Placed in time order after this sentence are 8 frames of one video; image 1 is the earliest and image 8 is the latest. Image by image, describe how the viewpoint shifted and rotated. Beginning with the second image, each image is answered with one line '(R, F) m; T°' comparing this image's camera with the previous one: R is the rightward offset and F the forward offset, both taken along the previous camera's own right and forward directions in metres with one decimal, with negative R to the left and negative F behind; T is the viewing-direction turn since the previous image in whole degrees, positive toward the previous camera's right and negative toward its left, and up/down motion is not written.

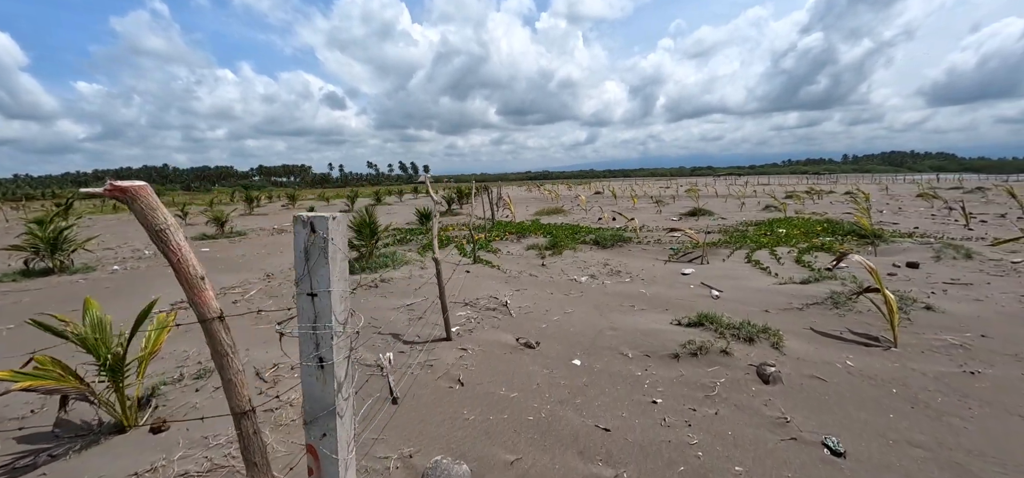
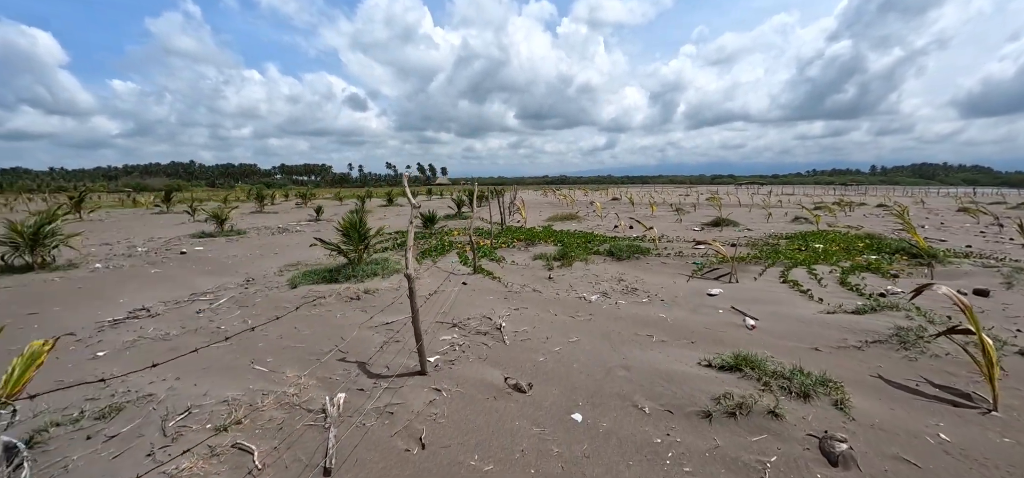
(+0.2, +0.9) m; -2°
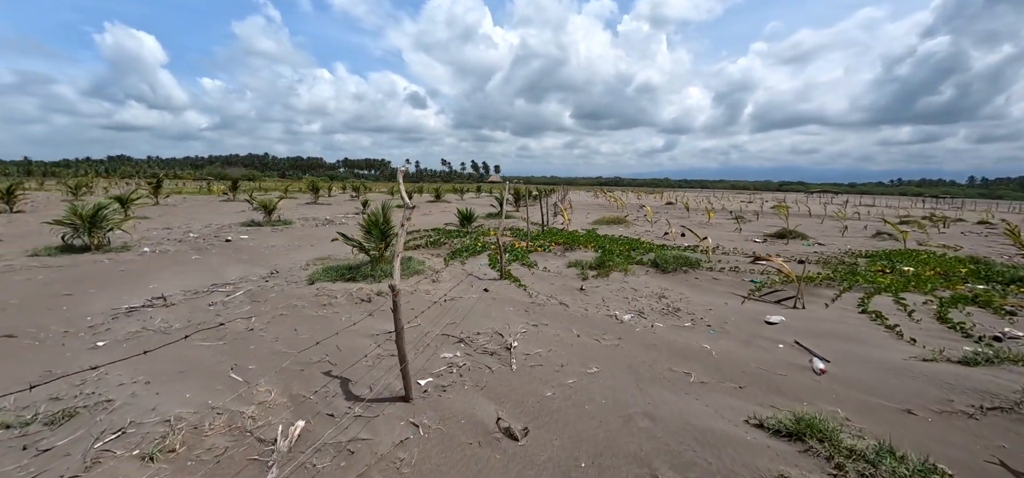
(+0.4, +0.7) m; -7°
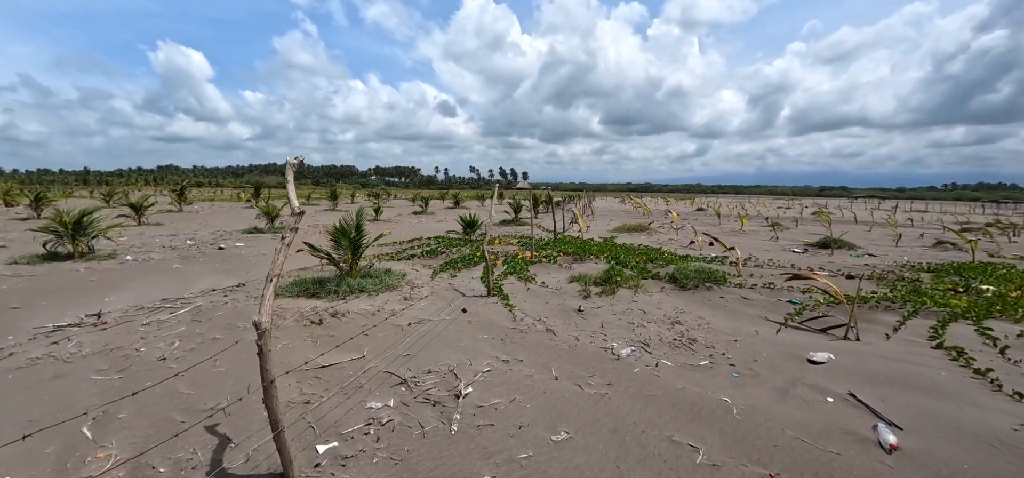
(+0.7, +1.1) m; -4°
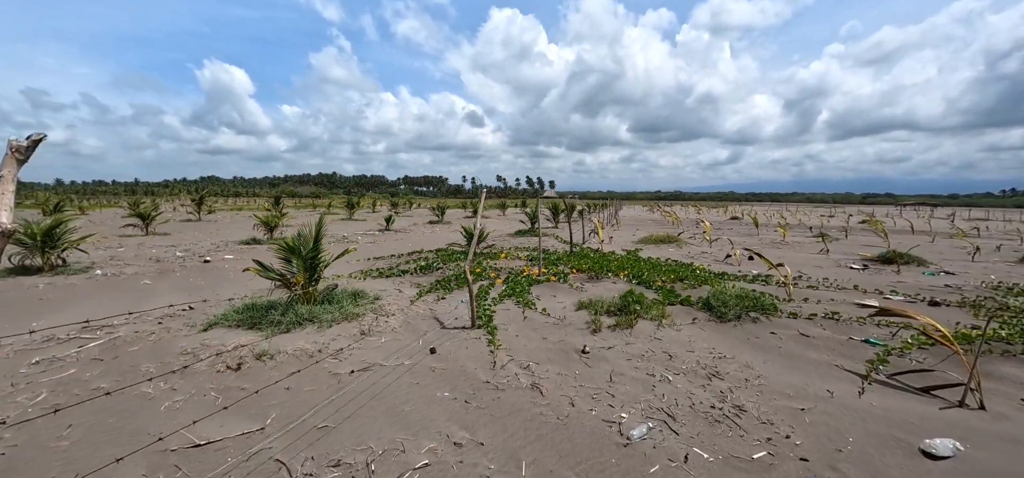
(+0.5, +1.4) m; -4°
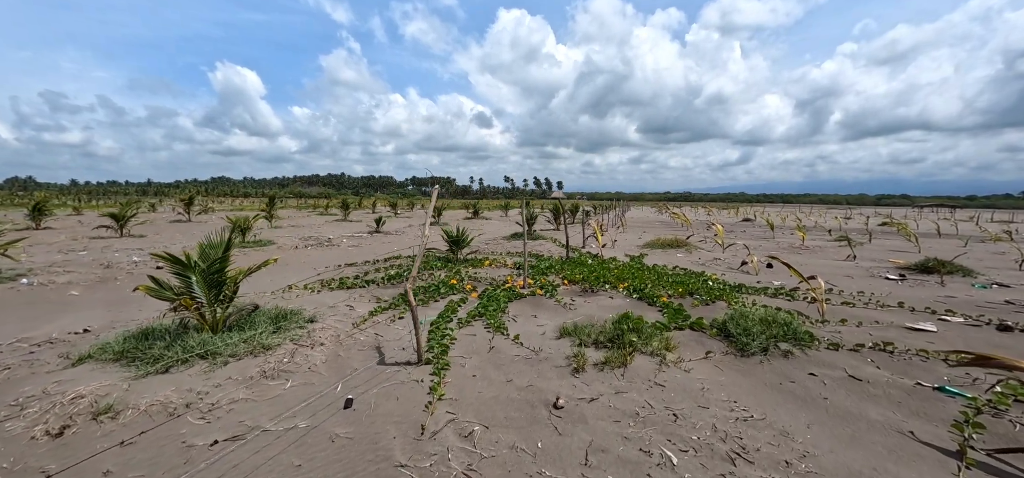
(+0.5, +1.3) m; -1°
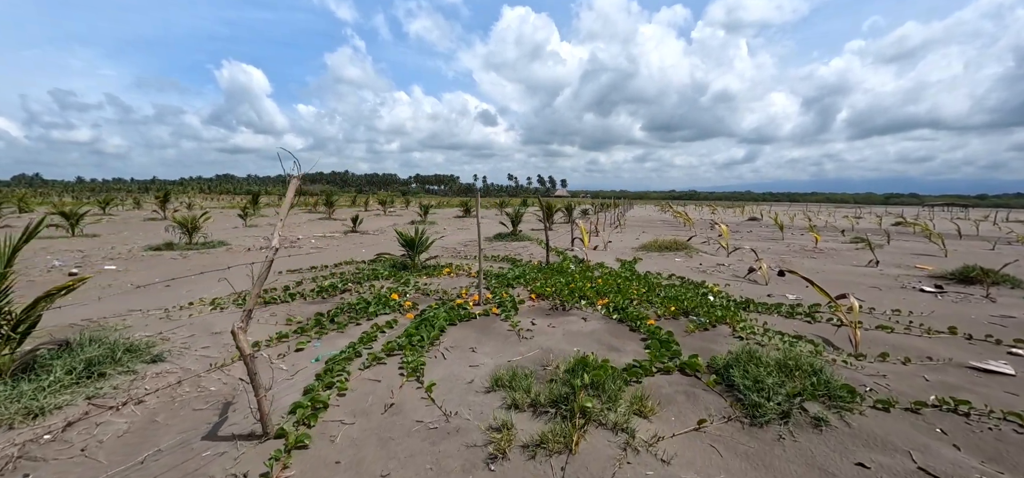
(+0.8, +1.5) m; -1°
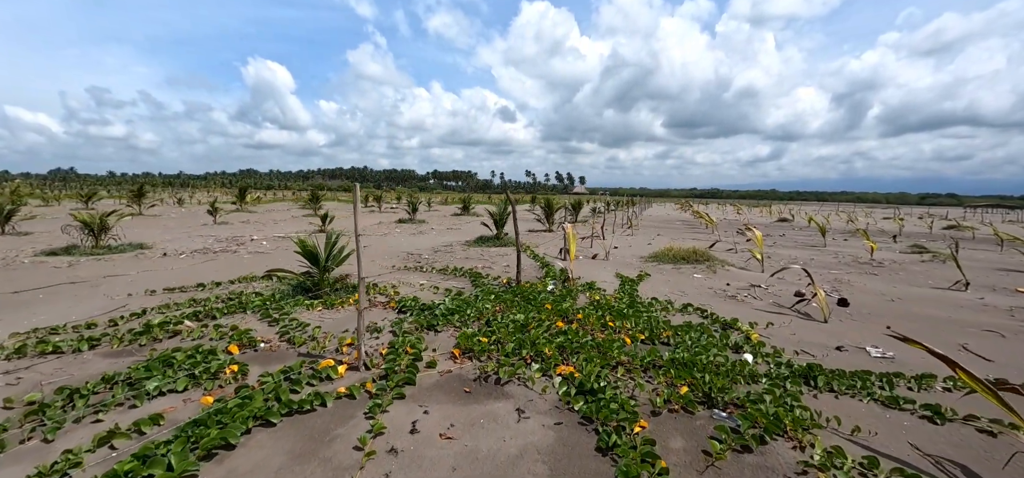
(+1.0, +2.5) m; -2°
